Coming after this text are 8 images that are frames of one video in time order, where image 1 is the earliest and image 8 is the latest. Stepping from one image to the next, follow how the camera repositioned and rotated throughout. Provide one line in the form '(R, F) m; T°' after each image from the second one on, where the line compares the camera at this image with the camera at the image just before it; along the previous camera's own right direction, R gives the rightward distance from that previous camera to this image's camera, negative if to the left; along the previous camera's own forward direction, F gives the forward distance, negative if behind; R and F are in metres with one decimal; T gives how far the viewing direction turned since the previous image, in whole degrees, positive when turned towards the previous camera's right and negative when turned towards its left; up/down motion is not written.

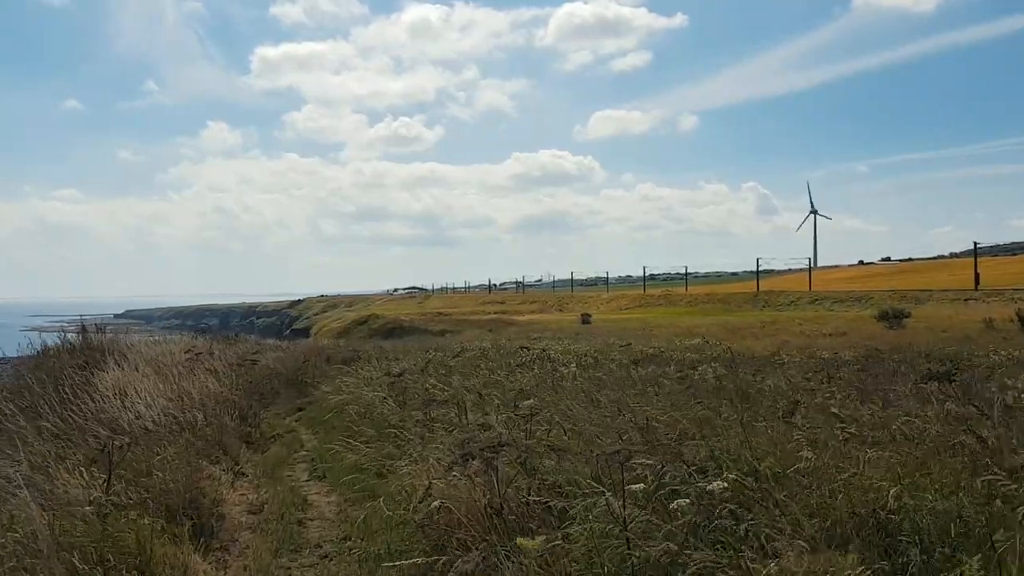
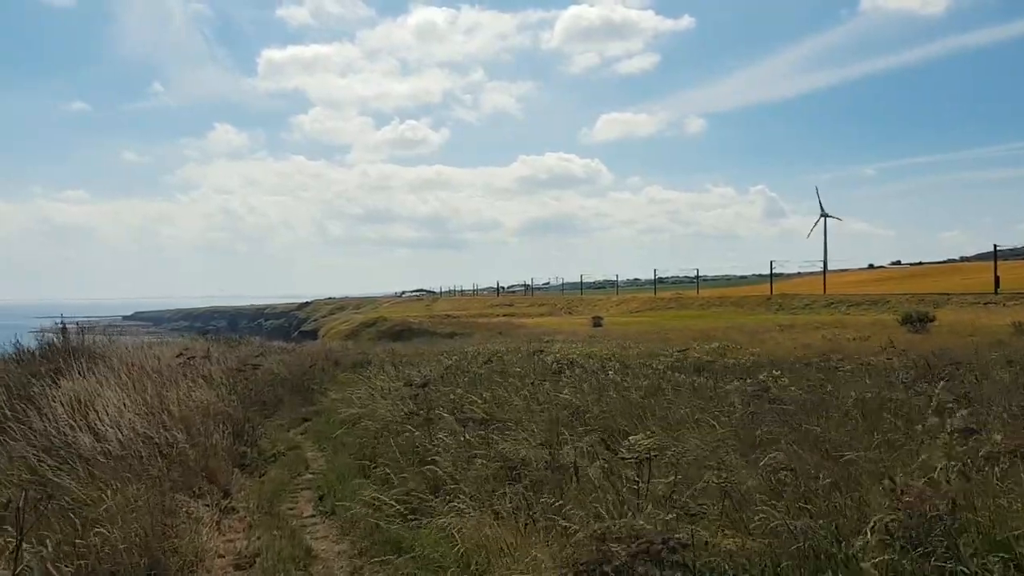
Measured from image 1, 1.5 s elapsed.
(-0.6, +1.9) m; -1°
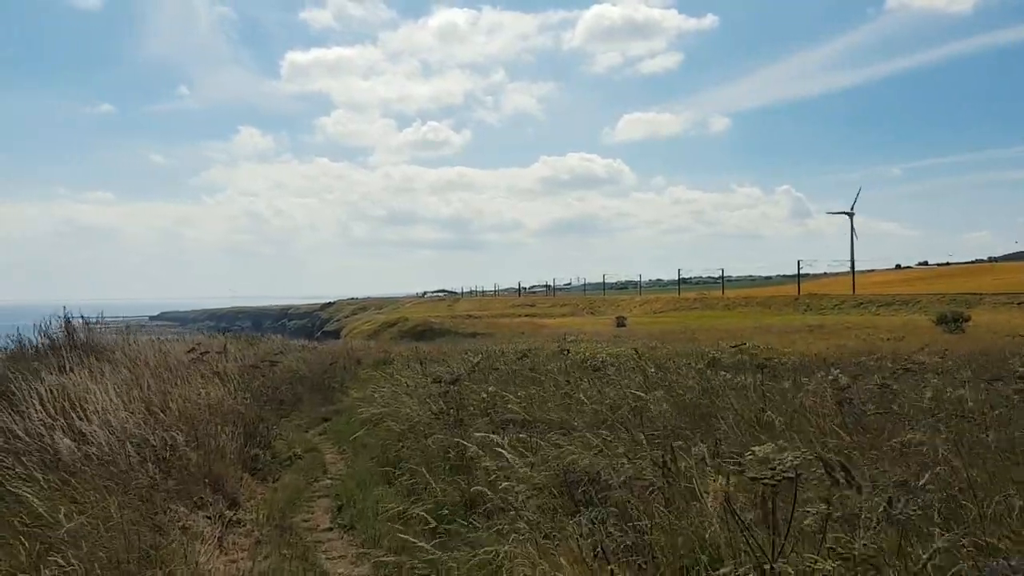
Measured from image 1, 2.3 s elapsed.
(-0.3, +1.1) m; -2°
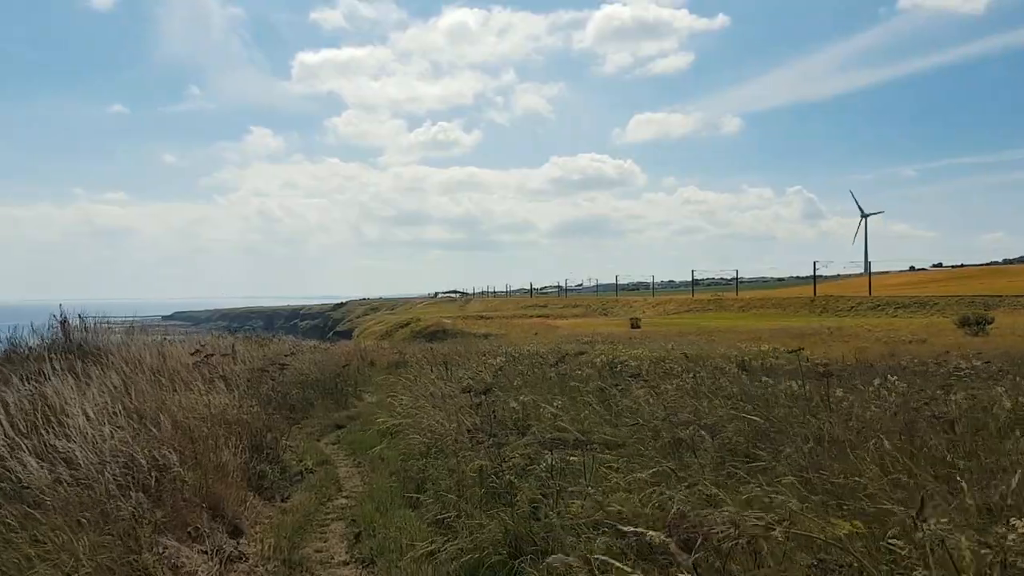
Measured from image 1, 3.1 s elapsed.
(-0.3, +1.0) m; -1°
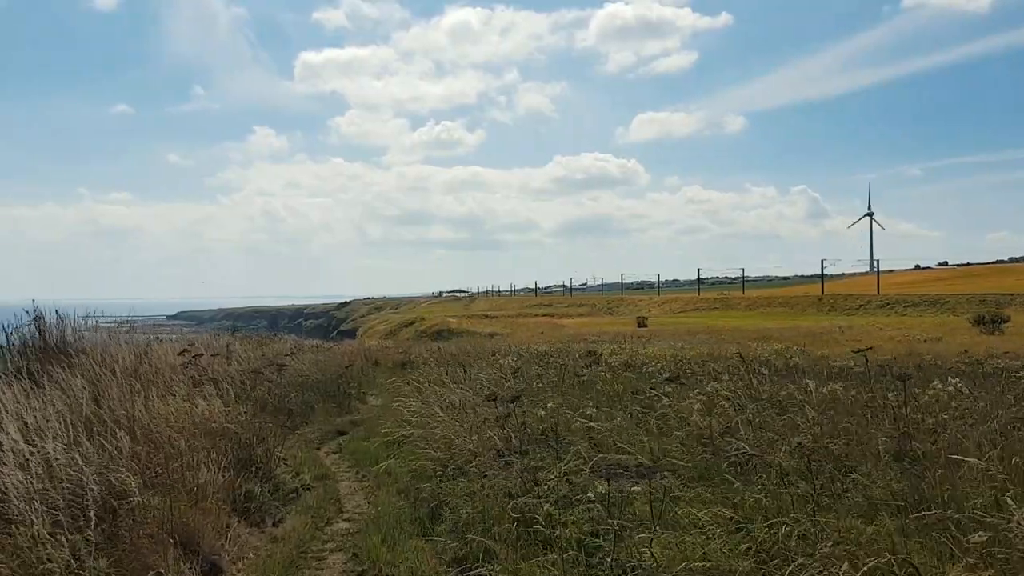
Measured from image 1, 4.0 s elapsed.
(-0.3, +1.2) m; 0°
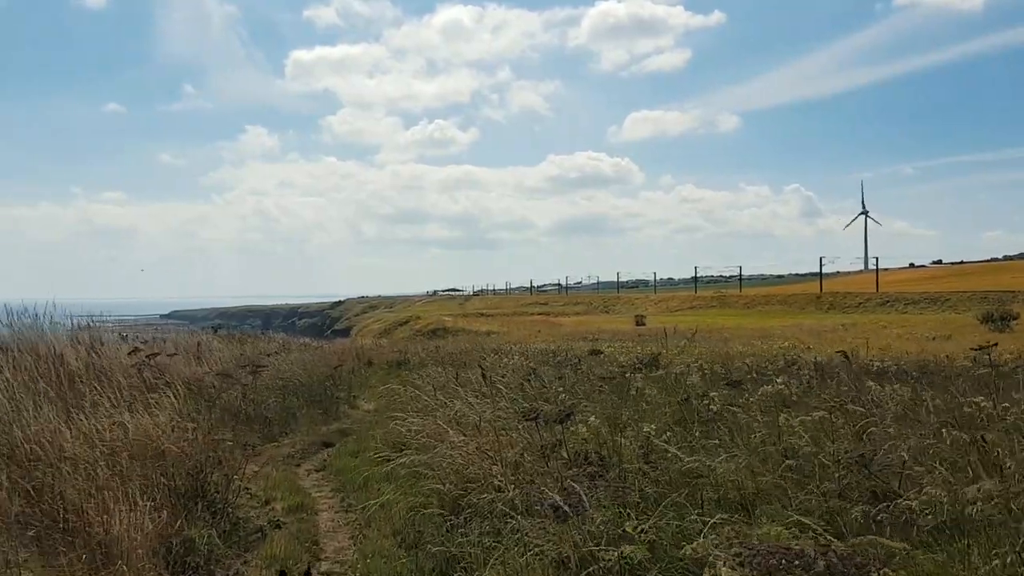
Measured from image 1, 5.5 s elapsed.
(-0.3, +1.9) m; 0°
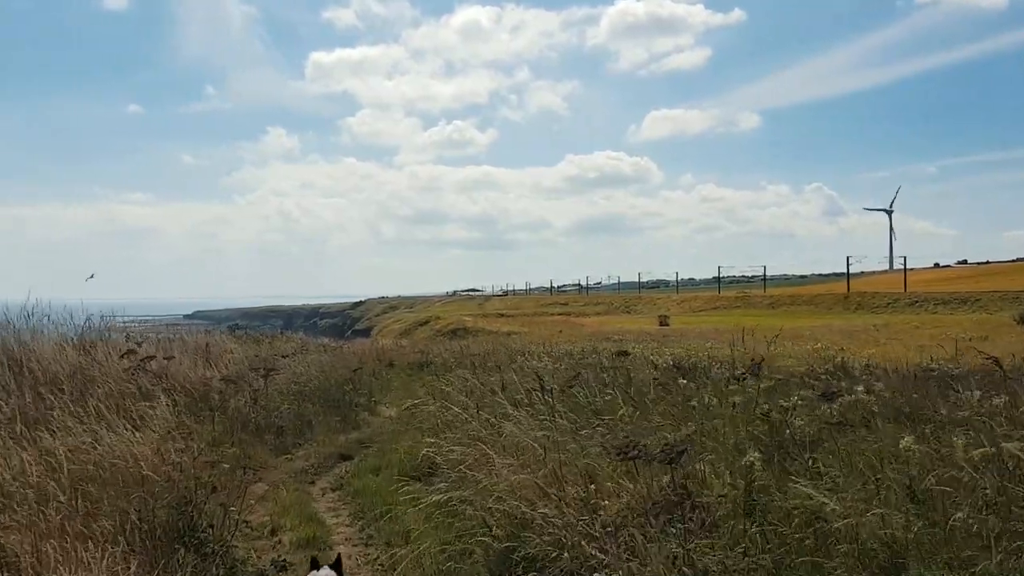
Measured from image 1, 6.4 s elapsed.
(-0.3, +1.3) m; -2°
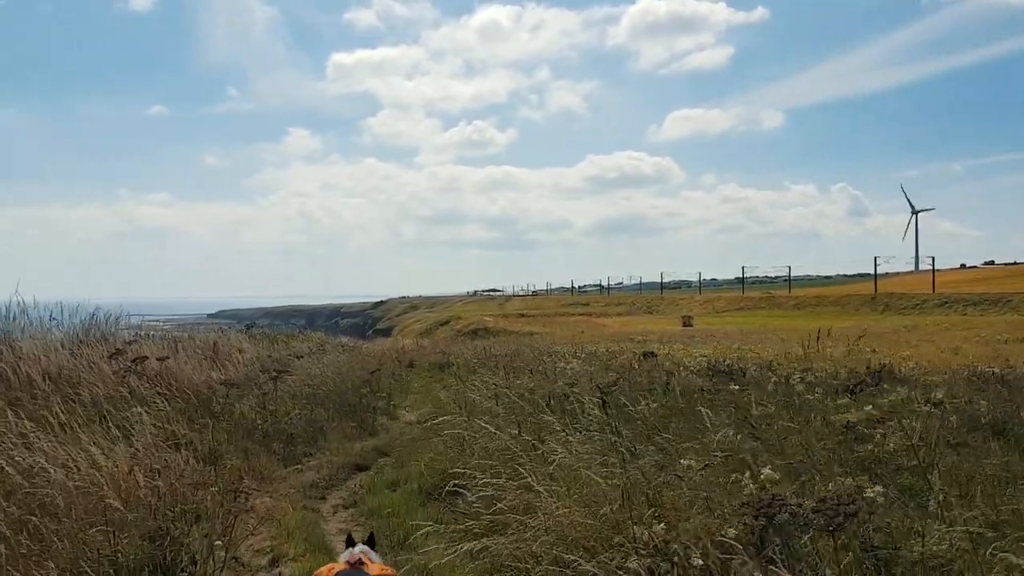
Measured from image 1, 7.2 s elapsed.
(-0.2, +1.0) m; -2°
